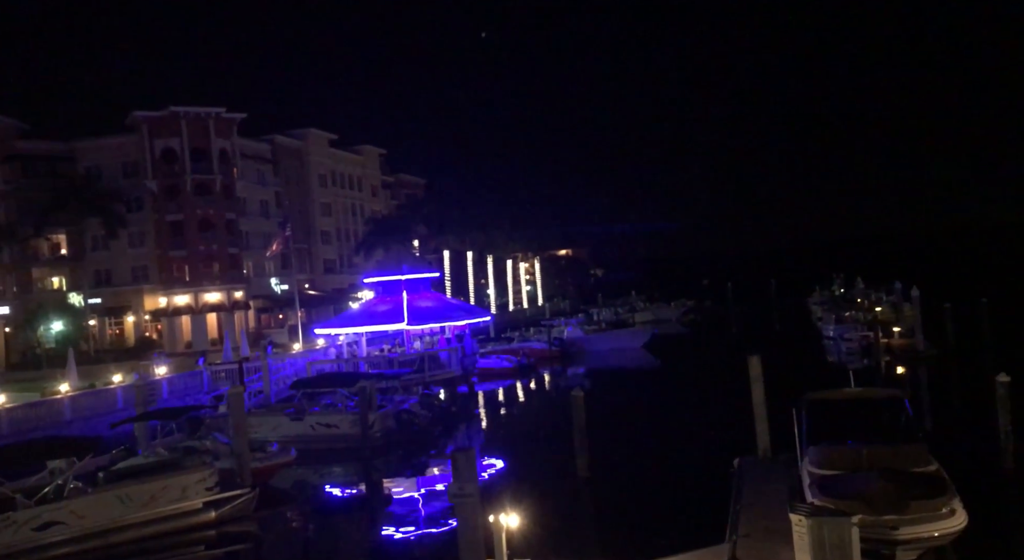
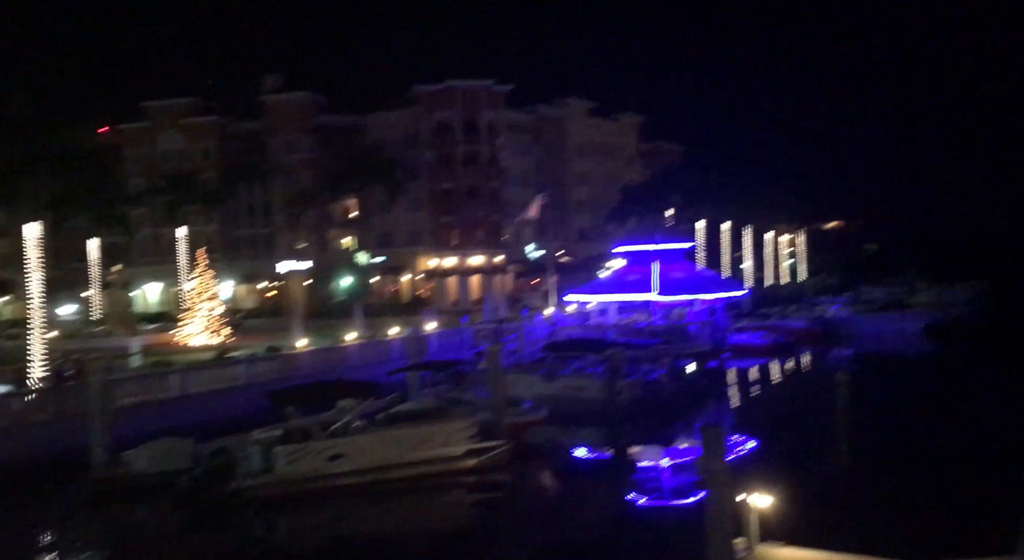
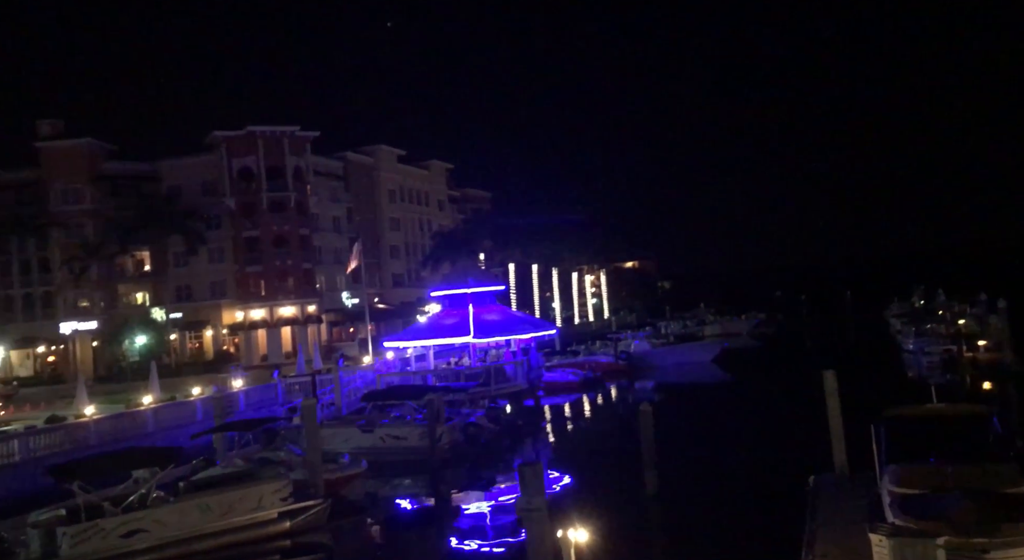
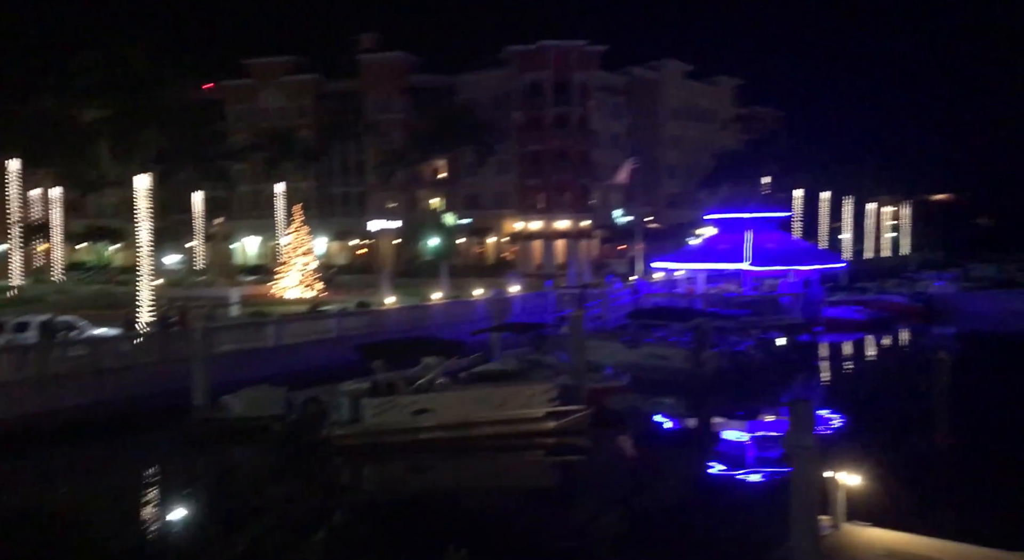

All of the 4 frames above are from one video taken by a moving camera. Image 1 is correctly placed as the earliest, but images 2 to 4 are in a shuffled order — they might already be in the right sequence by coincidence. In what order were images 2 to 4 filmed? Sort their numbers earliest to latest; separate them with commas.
3, 2, 4
